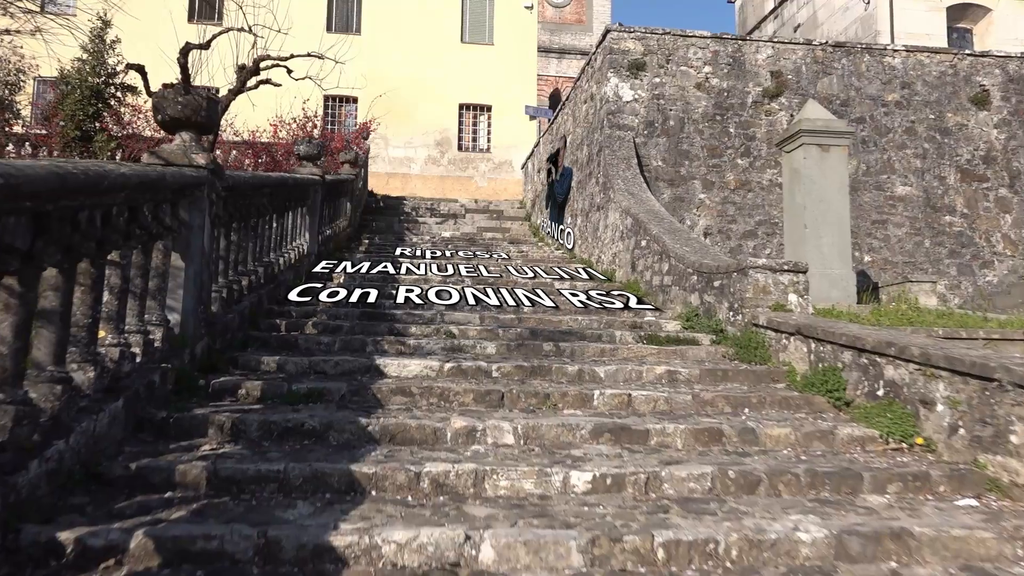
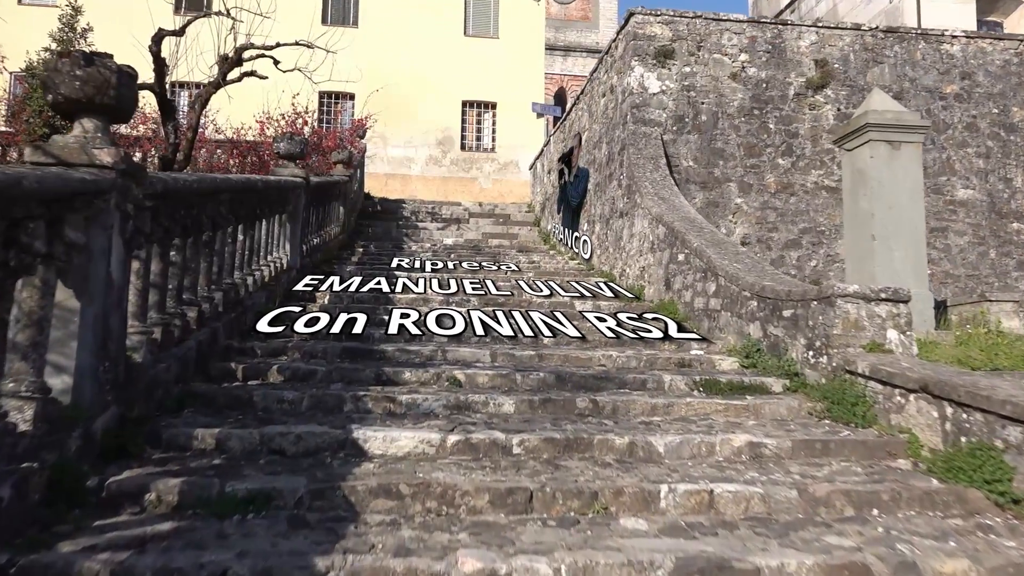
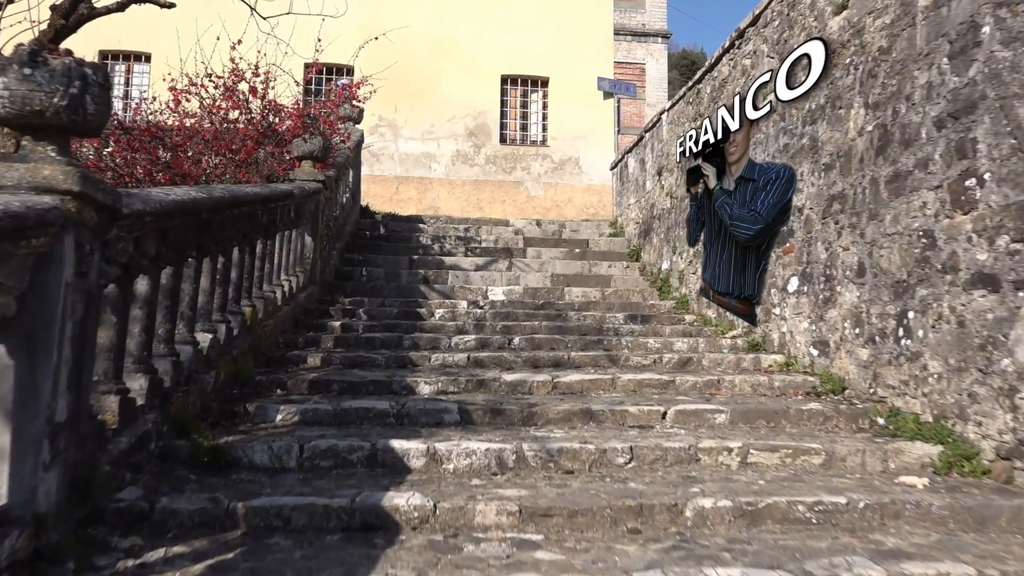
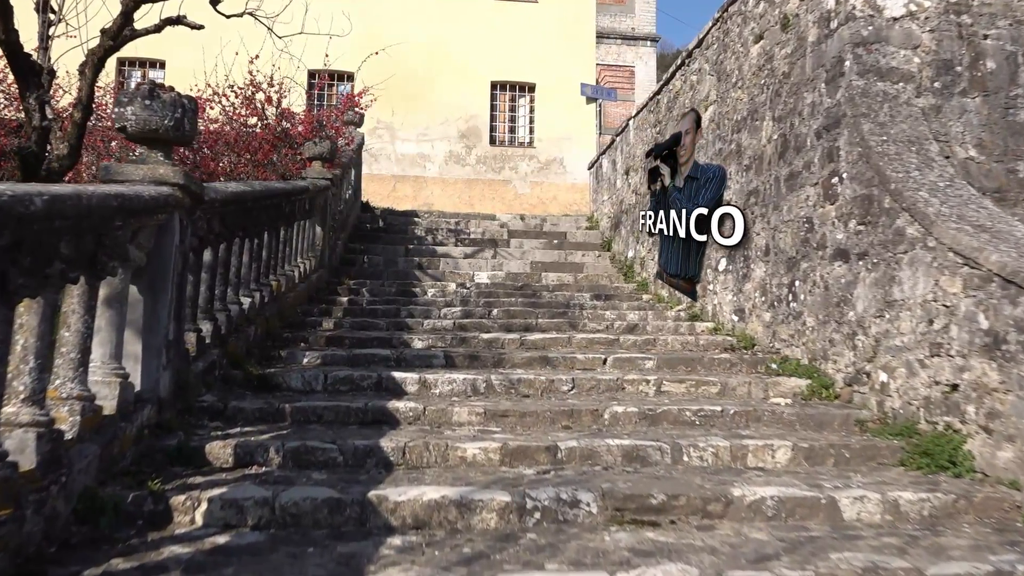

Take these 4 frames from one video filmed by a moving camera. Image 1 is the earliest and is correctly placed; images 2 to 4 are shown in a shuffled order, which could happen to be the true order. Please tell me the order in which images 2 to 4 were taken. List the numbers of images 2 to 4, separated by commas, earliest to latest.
2, 4, 3
